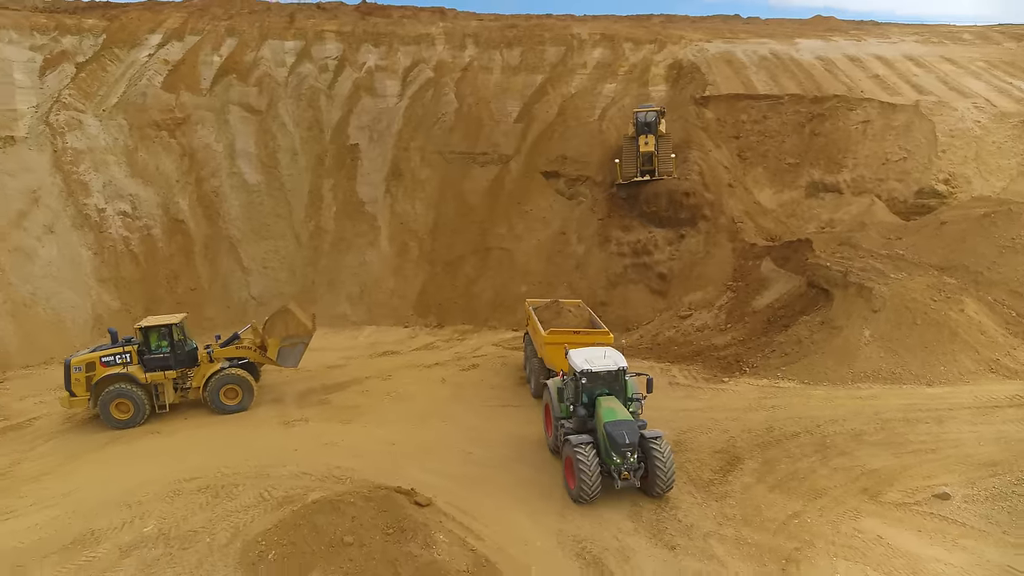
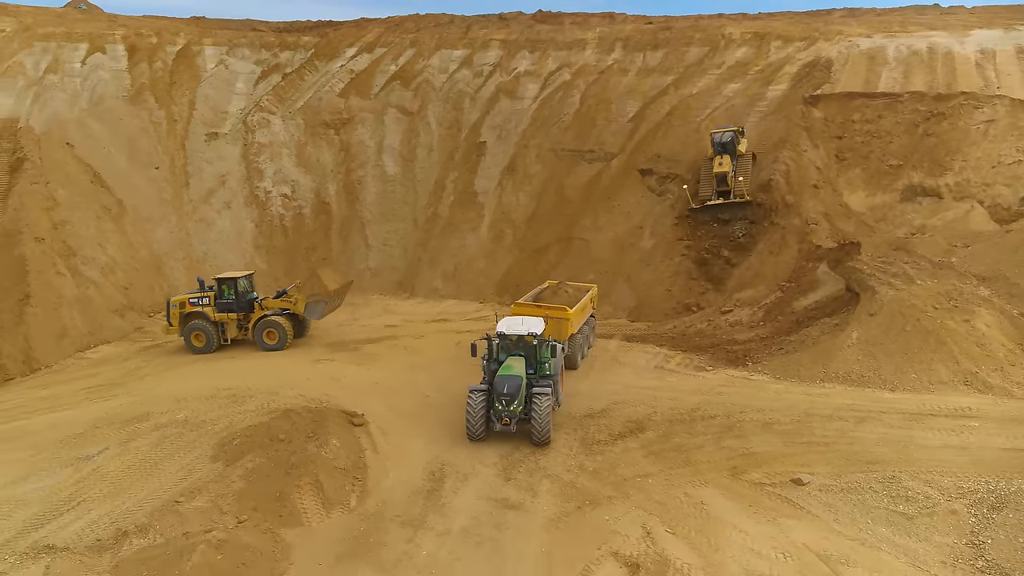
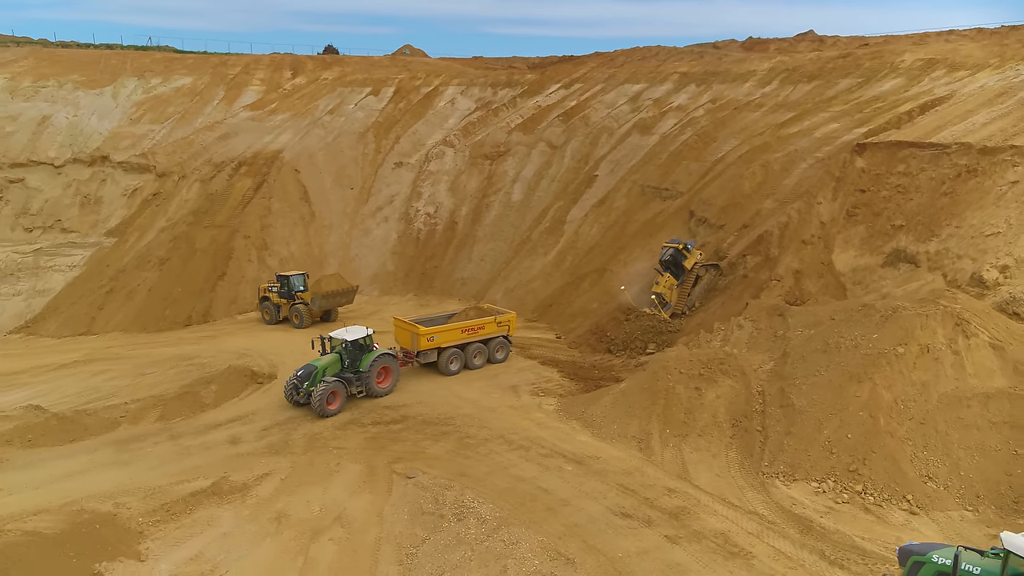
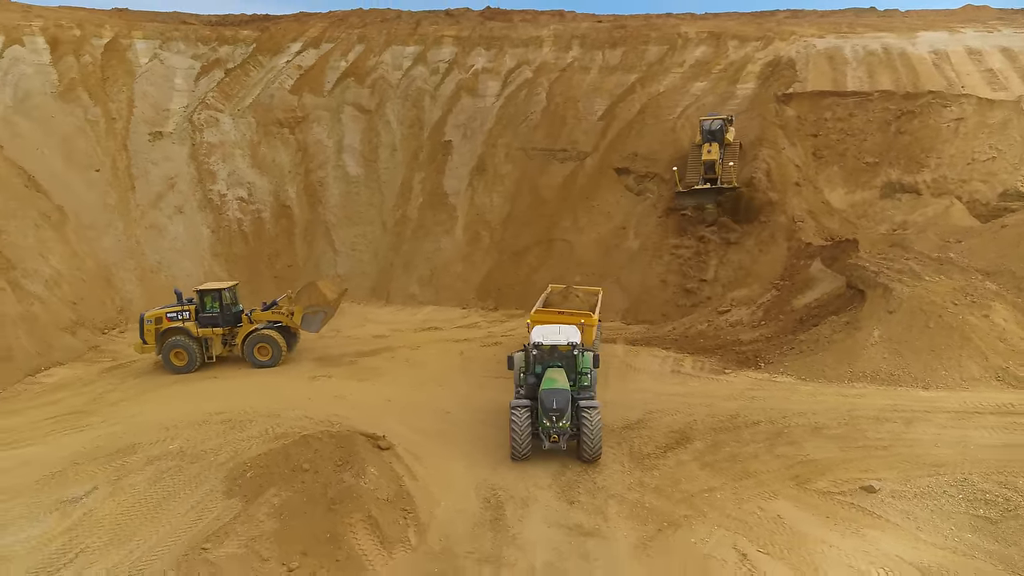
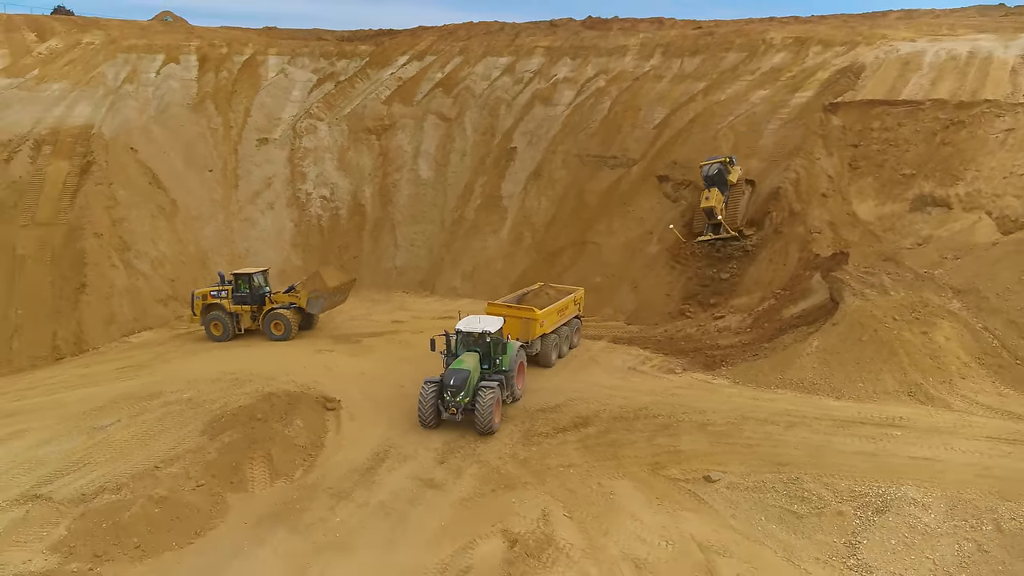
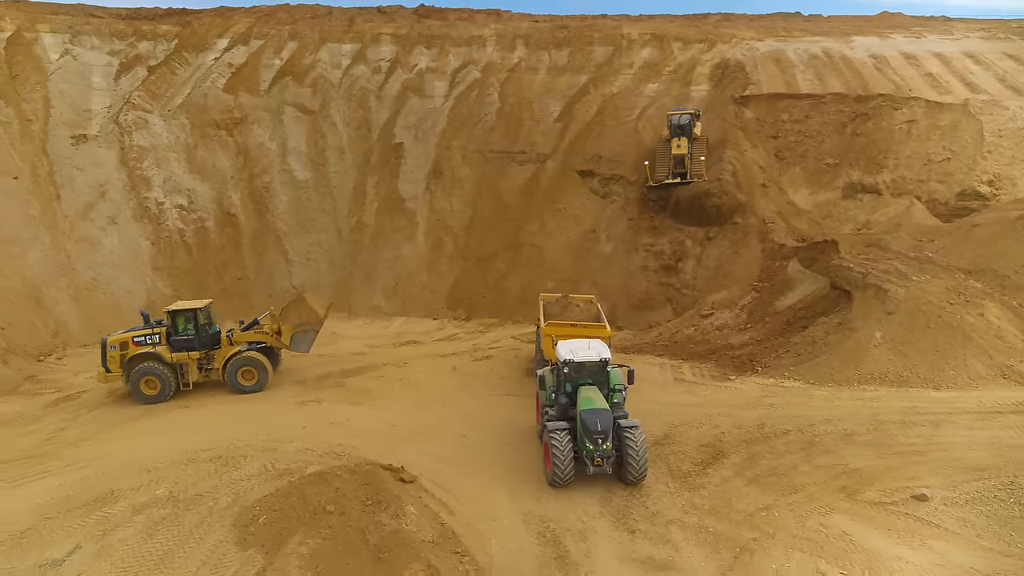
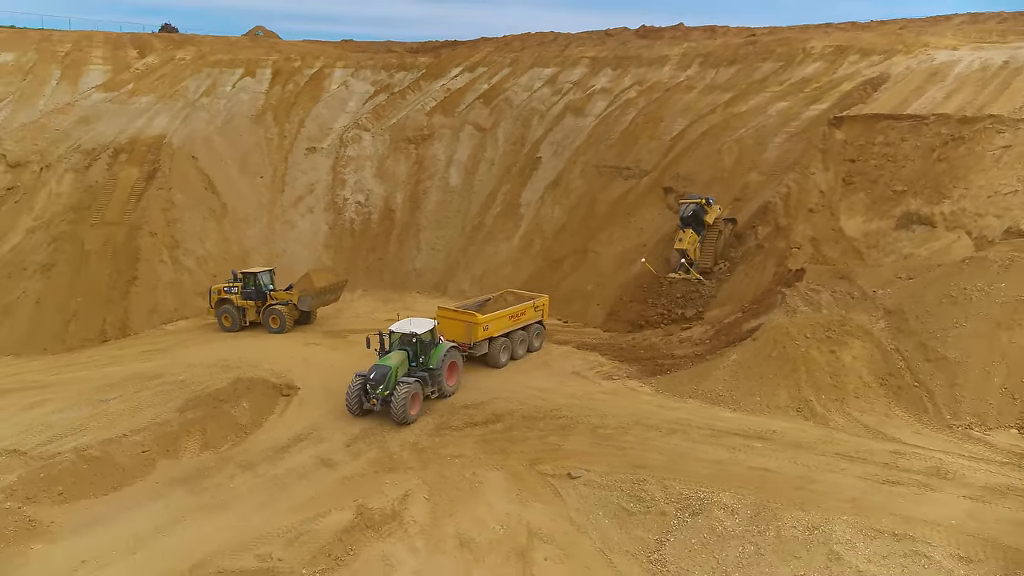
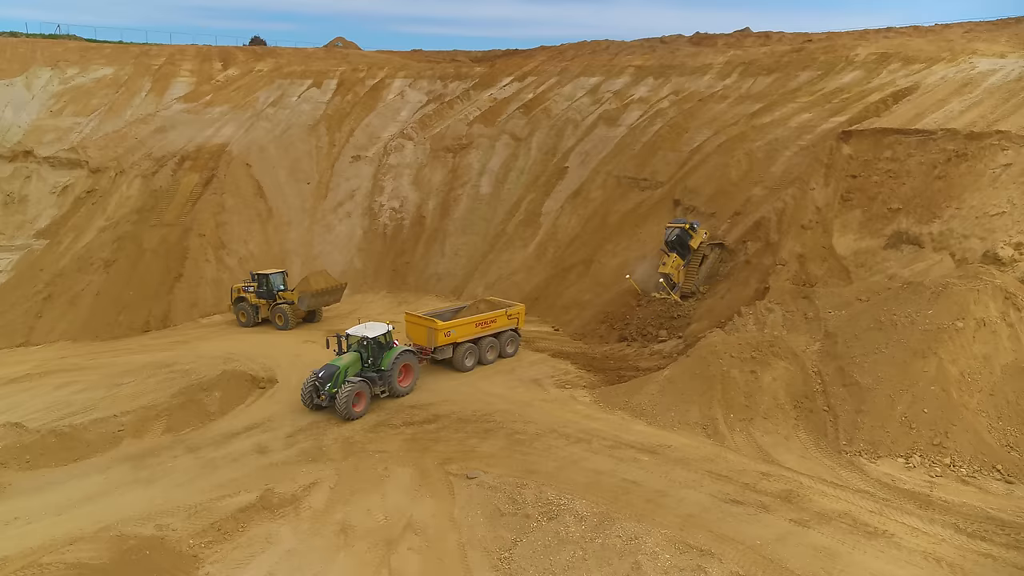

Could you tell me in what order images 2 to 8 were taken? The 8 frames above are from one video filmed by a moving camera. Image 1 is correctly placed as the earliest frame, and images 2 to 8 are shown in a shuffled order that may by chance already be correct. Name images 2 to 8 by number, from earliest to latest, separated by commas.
6, 4, 2, 5, 7, 8, 3
